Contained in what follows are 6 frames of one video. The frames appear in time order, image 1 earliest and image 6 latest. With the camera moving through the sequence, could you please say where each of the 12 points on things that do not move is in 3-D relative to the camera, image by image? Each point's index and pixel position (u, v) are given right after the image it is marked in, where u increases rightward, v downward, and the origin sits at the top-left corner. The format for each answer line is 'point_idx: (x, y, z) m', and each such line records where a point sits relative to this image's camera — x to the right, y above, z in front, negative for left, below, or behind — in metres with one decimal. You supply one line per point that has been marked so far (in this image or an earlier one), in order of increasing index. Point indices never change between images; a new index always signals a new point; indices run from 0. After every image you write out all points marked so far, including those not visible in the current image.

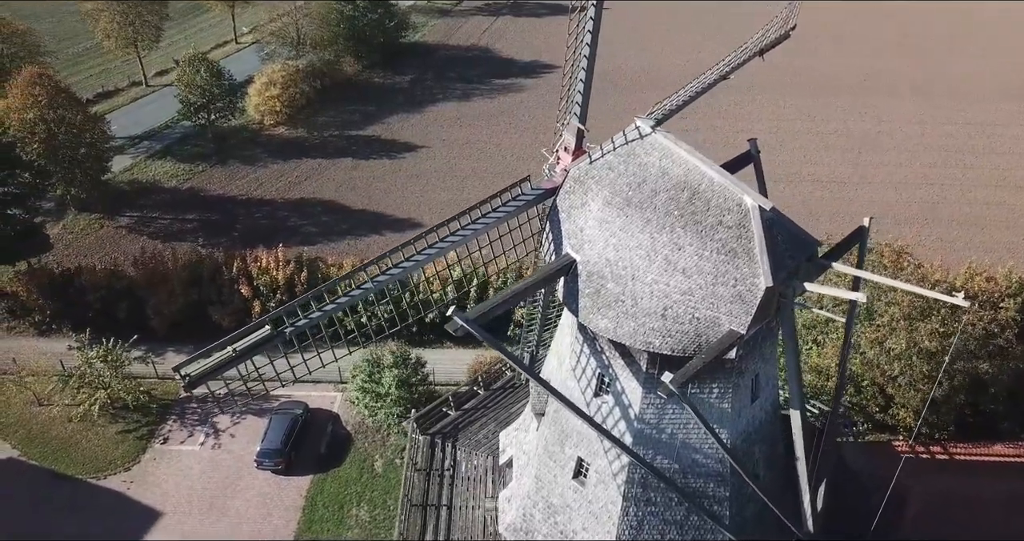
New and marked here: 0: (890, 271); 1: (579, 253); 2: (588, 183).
0: (+8.3, 0.0, +17.0) m
1: (+0.9, +0.2, +10.4) m
2: (+1.0, +1.2, +10.7) m
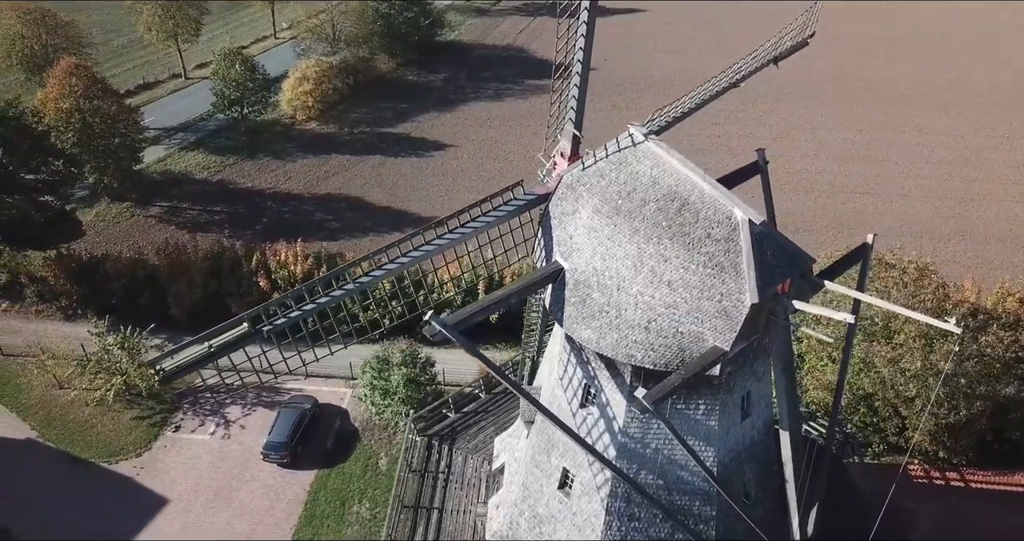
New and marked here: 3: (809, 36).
0: (+8.4, -0.4, +16.5) m
1: (+0.7, +0.1, +10.3) m
2: (+0.9, +1.1, +10.5) m
3: (+5.1, +4.0, +13.4) m
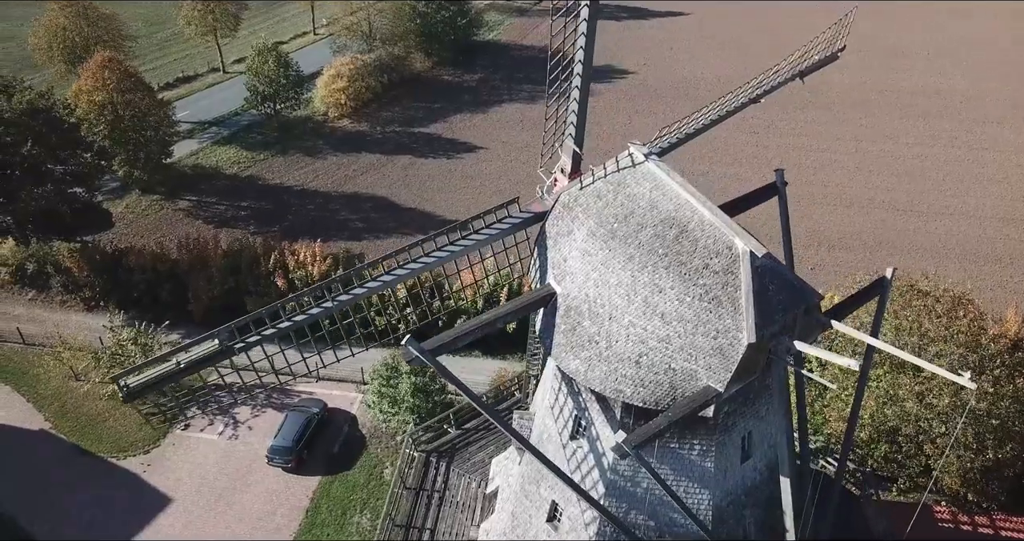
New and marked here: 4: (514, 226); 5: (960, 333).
0: (+8.6, -1.0, +15.5) m
1: (+0.6, -0.2, +9.7) m
2: (+0.8, +0.8, +9.9) m
3: (+5.3, +3.6, +12.6) m
4: (0.0, +0.6, +11.5) m
5: (+8.7, -1.2, +15.1) m
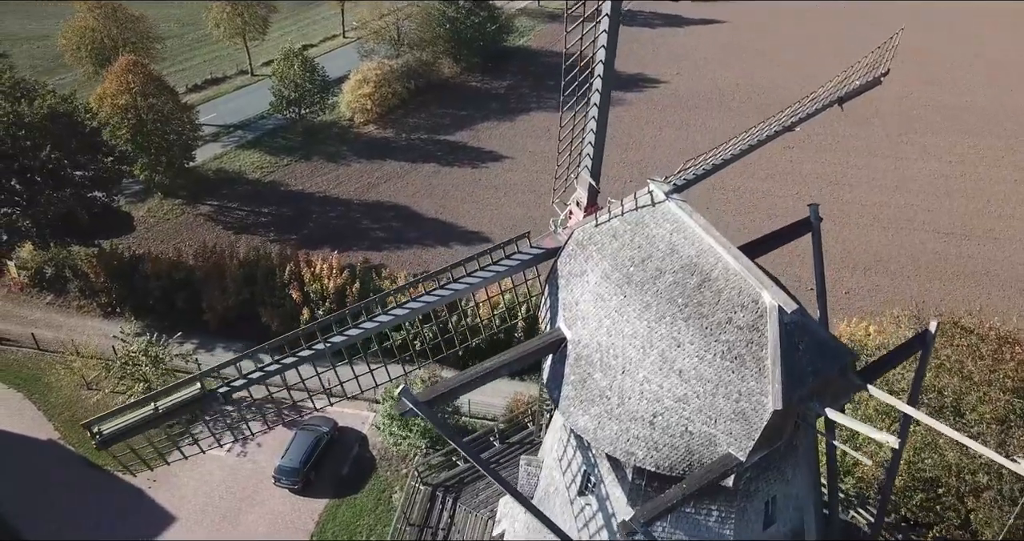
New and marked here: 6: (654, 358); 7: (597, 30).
0: (+8.9, -1.7, +14.5) m
1: (+0.7, -0.7, +9.0) m
2: (+0.9, +0.2, +9.2) m
3: (+5.6, +2.9, +11.7) m
4: (+0.2, +0.1, +10.8) m
5: (+8.9, -1.9, +14.0) m
6: (+1.5, -0.9, +8.2) m
7: (+1.1, +3.2, +10.1) m
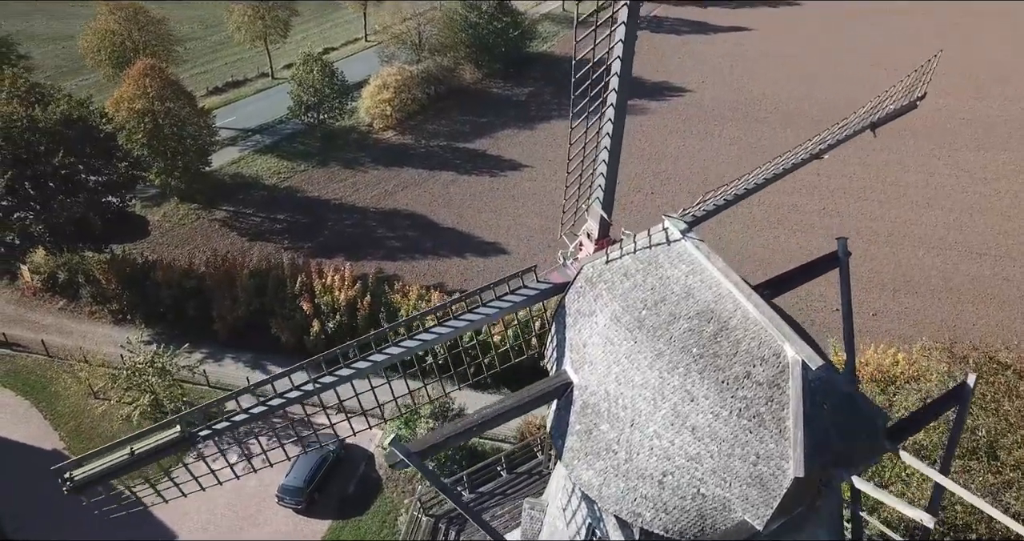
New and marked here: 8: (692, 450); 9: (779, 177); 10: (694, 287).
0: (+9.0, -2.3, +13.7) m
1: (+0.7, -1.1, +8.4) m
2: (+1.0, -0.2, +8.6) m
3: (+5.7, +2.4, +11.0) m
4: (+0.3, -0.3, +10.2) m
5: (+9.1, -2.5, +13.2) m
6: (+1.5, -1.4, +7.6) m
7: (+1.2, +2.7, +9.5) m
8: (+1.7, -1.7, +7.4) m
9: (+3.4, +1.2, +10.1) m
10: (+1.9, -0.1, +8.0) m
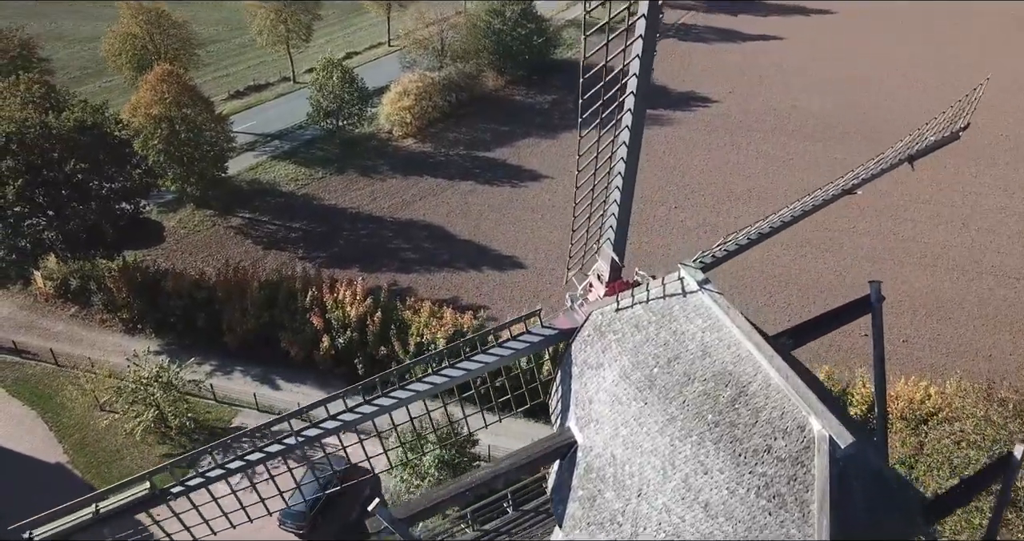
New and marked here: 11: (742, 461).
0: (+9.2, -2.9, +12.7) m
1: (+0.7, -1.6, +7.7) m
2: (+1.0, -0.7, +7.9) m
3: (+5.9, +1.8, +10.2) m
4: (+0.3, -0.8, +9.6) m
5: (+9.2, -3.2, +12.3) m
6: (+1.5, -1.9, +6.9) m
7: (+1.3, +2.2, +8.8) m
8: (+1.6, -2.2, +6.7) m
9: (+3.5, +0.7, +9.3) m
10: (+1.9, -0.7, +7.3) m
11: (+2.0, -1.6, +6.7) m
